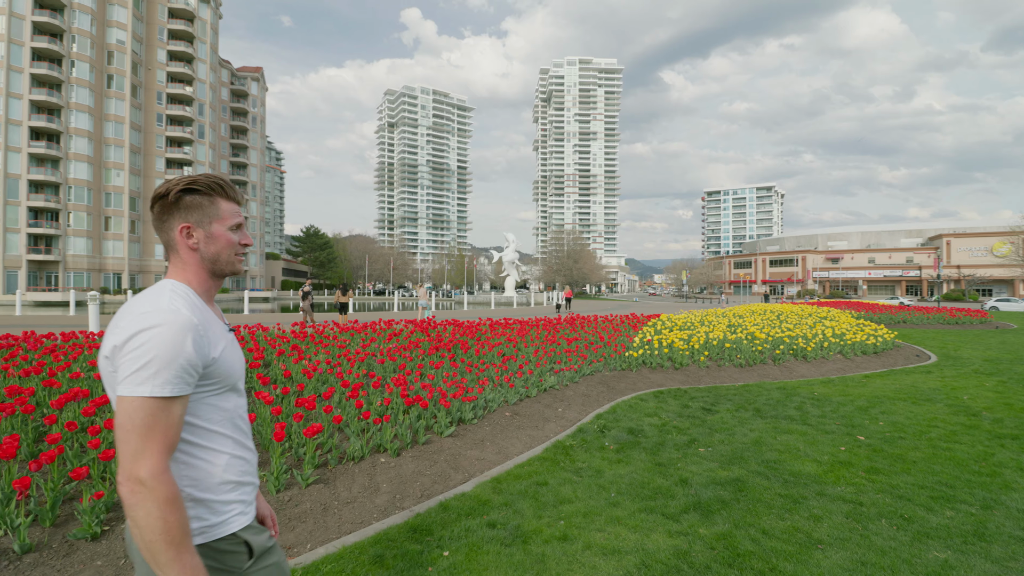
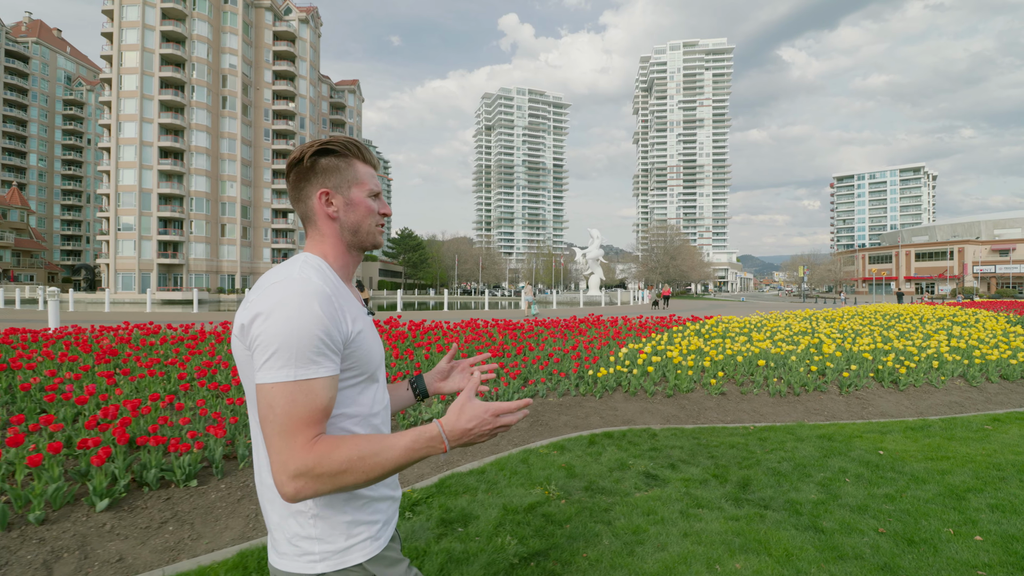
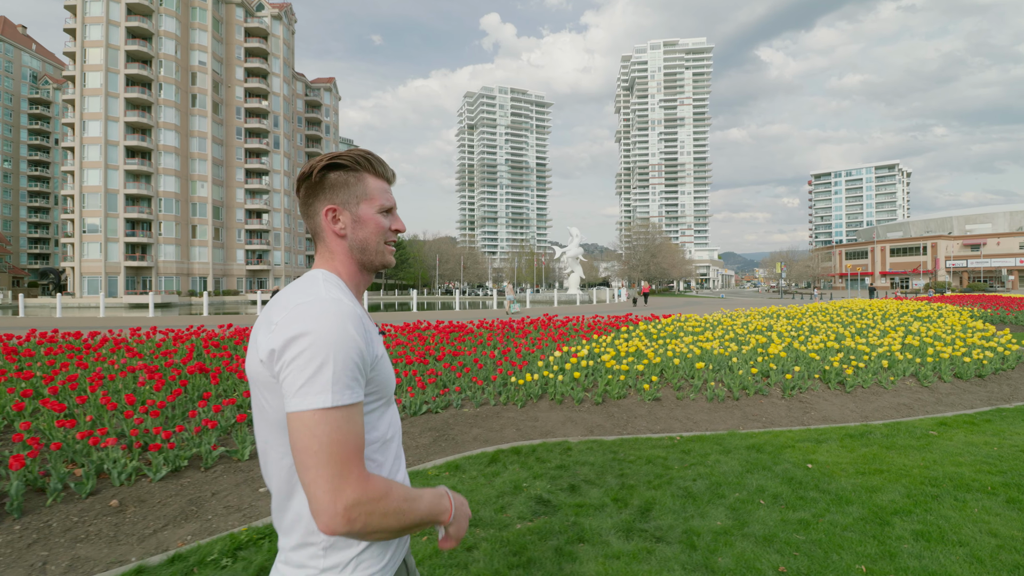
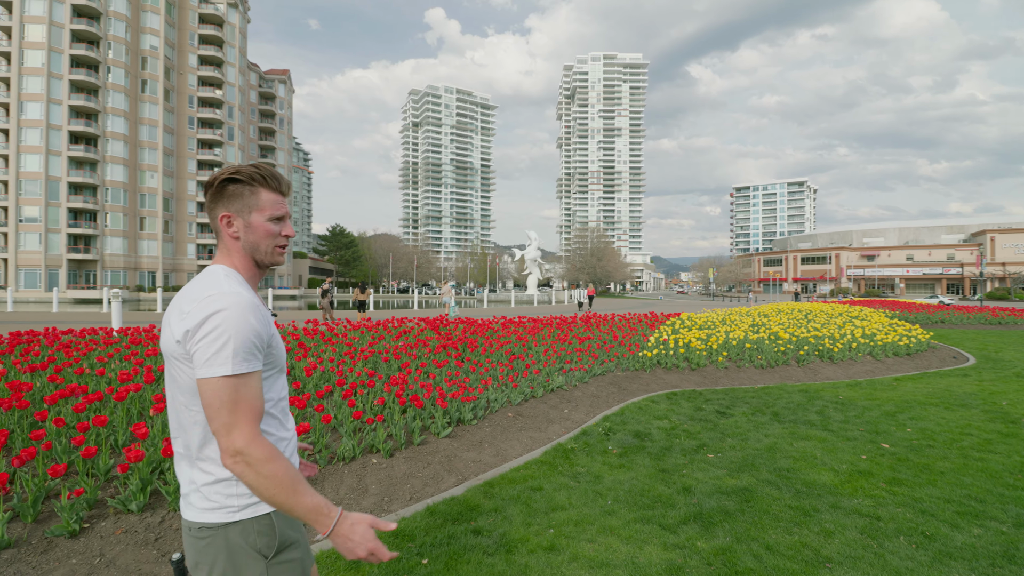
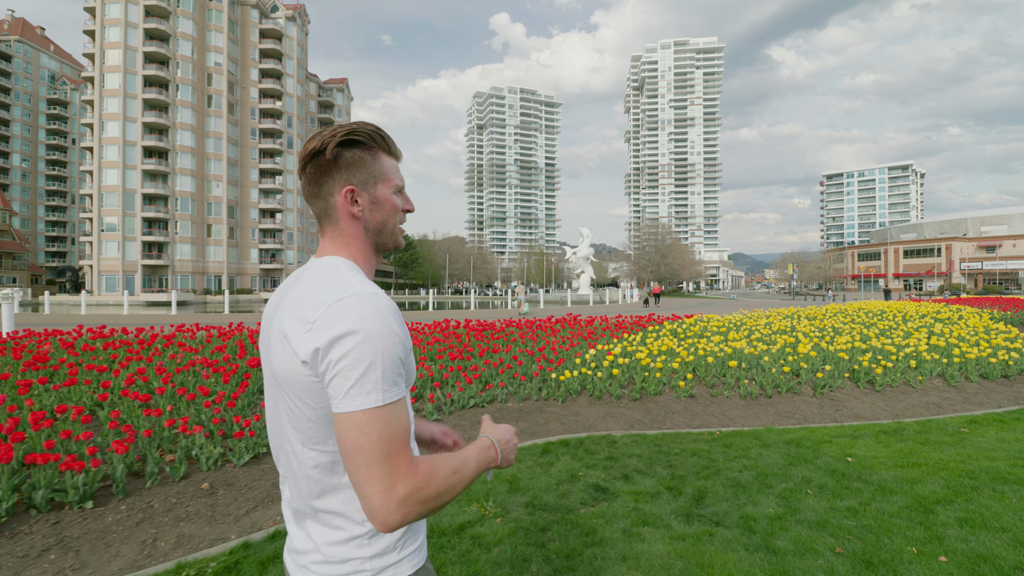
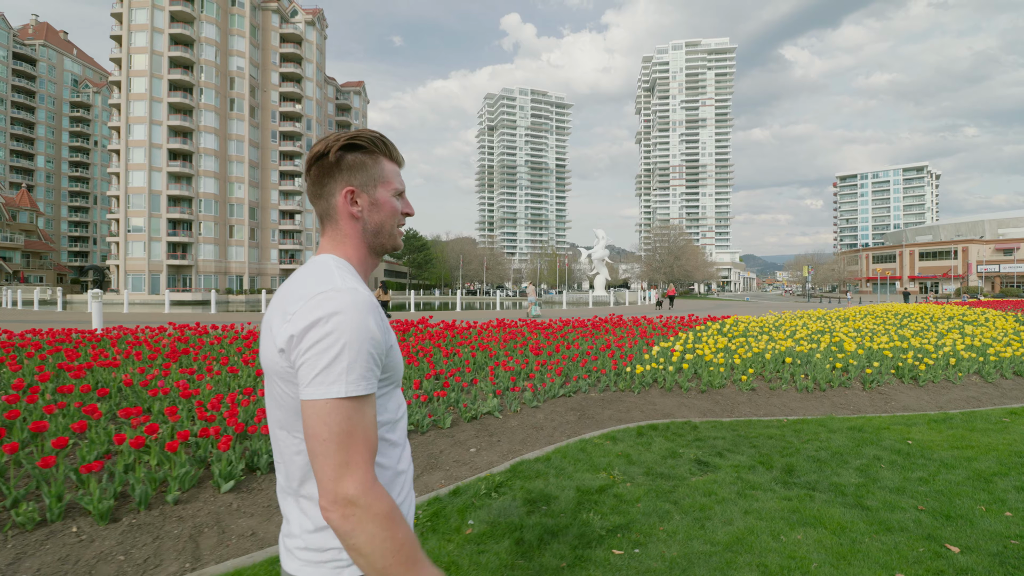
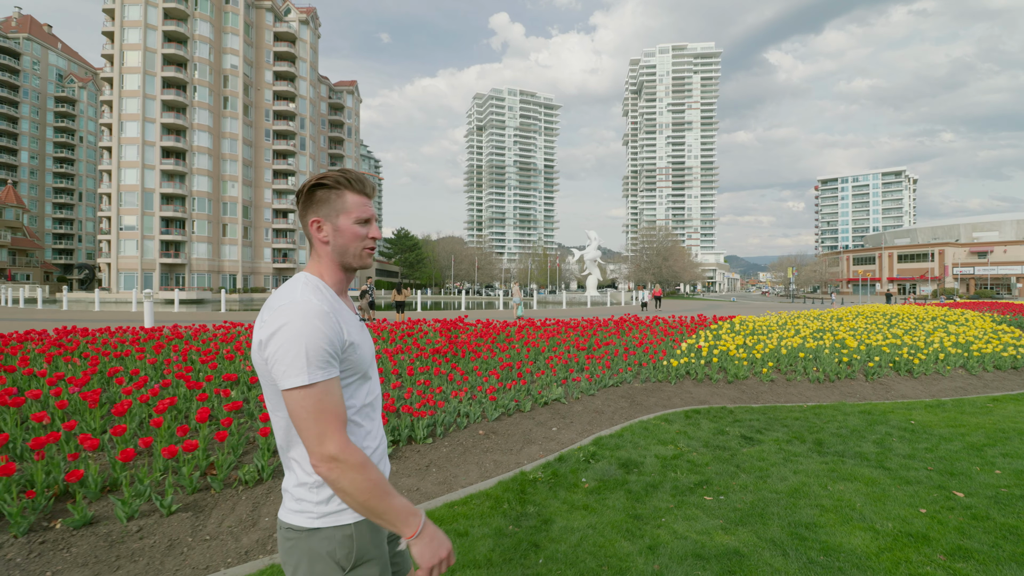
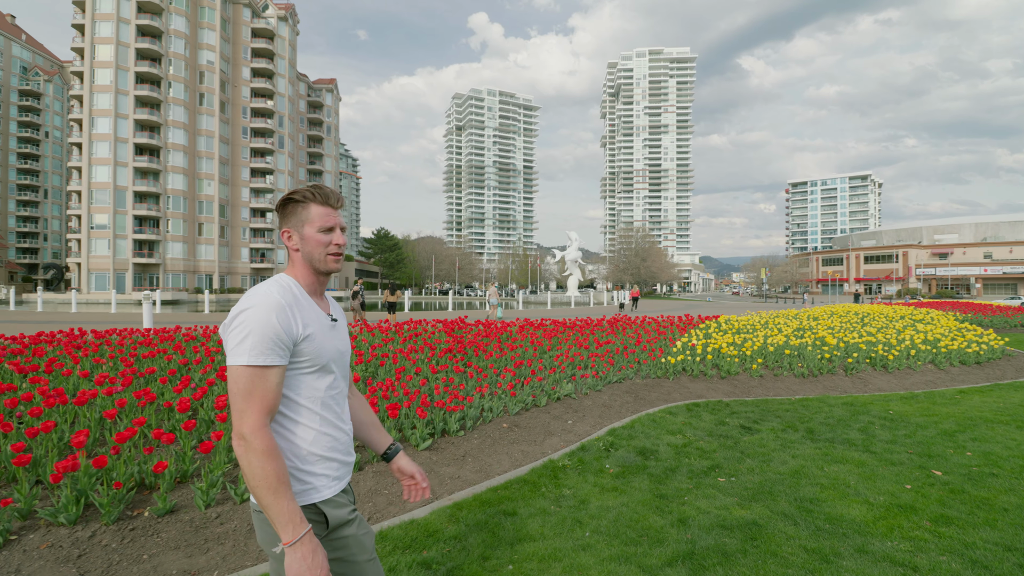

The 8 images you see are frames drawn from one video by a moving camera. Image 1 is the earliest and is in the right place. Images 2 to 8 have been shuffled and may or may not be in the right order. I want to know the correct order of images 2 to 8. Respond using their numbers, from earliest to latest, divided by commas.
4, 8, 7, 6, 2, 5, 3
